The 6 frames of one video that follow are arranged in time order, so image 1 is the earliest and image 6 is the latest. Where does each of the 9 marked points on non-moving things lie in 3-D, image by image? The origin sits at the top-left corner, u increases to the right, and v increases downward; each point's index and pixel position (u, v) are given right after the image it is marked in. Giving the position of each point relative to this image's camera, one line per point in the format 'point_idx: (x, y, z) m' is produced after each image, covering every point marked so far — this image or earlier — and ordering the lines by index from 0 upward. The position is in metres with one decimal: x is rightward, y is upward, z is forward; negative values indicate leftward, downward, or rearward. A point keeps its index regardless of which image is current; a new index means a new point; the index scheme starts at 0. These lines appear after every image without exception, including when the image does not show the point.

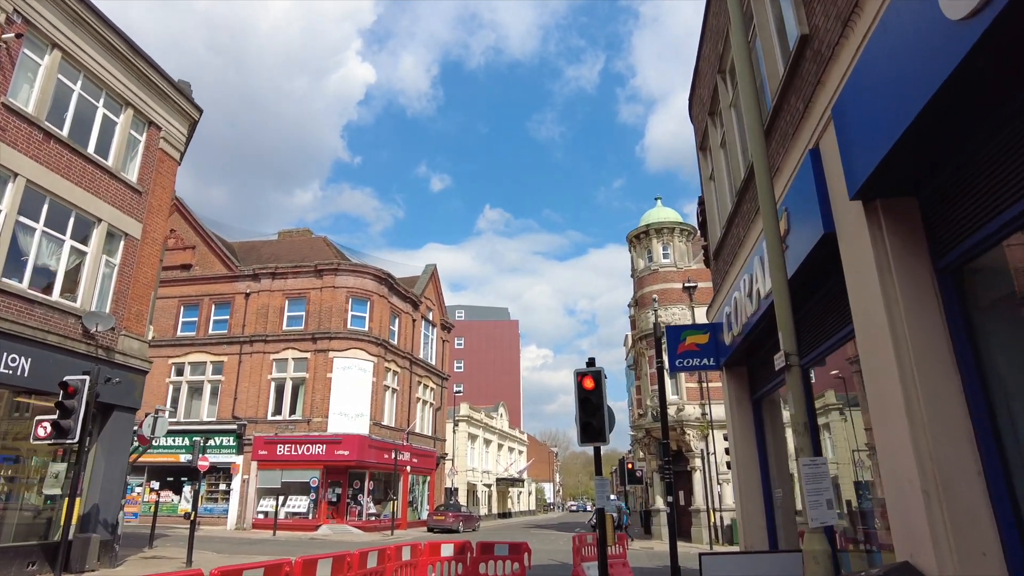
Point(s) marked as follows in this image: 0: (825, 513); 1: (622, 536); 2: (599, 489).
0: (+2.0, -1.4, +3.9) m
1: (+2.5, -5.6, +14.2) m
2: (+1.3, -2.9, +9.2) m
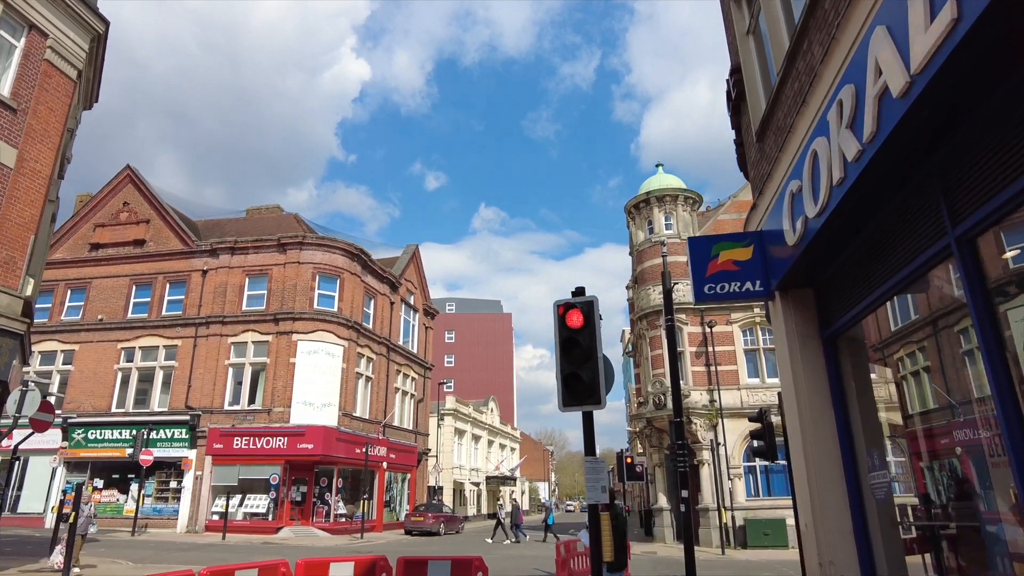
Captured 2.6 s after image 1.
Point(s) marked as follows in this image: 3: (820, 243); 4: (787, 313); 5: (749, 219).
0: (+1.5, -0.3, +1.0) m
1: (+2.0, -4.5, +11.2) m
2: (+0.8, -1.8, +6.2) m
3: (+2.7, +0.4, +5.4) m
4: (+2.9, -0.2, +6.5) m
5: (+2.6, +0.9, +7.0) m
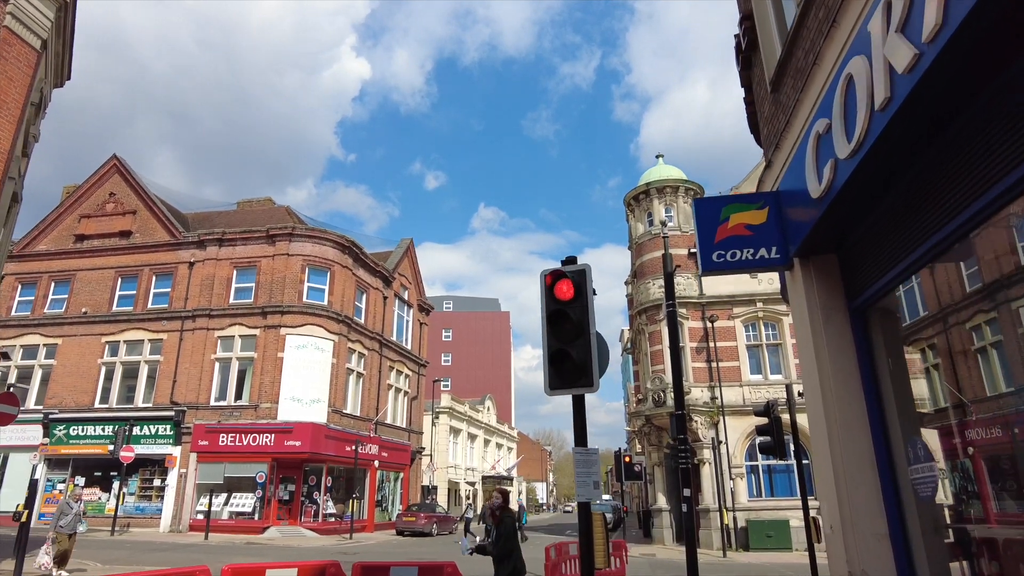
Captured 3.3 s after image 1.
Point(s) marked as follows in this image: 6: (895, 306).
0: (+1.3, 0.0, +0.2) m
1: (+1.8, -4.3, +10.4) m
2: (+0.6, -1.6, +5.5) m
3: (+2.5, +0.7, +4.7) m
4: (+2.7, 0.0, +5.7) m
5: (+2.5, +1.1, +6.2) m
6: (+3.1, -0.1, +5.0) m
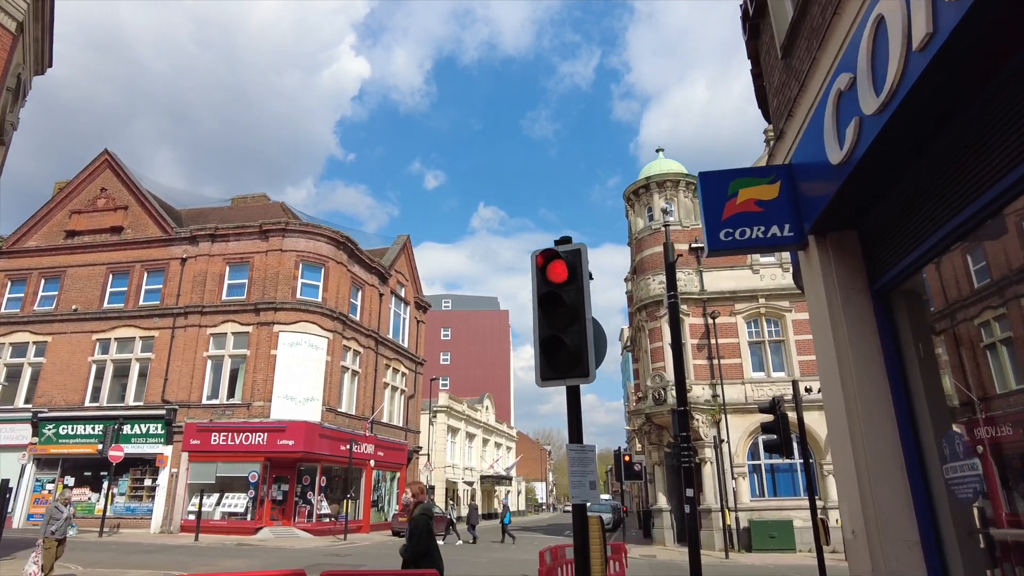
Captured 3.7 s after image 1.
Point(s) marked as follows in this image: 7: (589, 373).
0: (+1.2, +0.1, -0.3) m
1: (+1.7, -4.1, +10.0) m
2: (+0.5, -1.4, +5.0) m
3: (+2.4, +0.8, +4.2) m
4: (+2.6, +0.2, +5.2) m
5: (+2.4, +1.3, +5.7) m
6: (+3.0, 0.0, +4.6) m
7: (+0.6, -0.6, +4.6) m
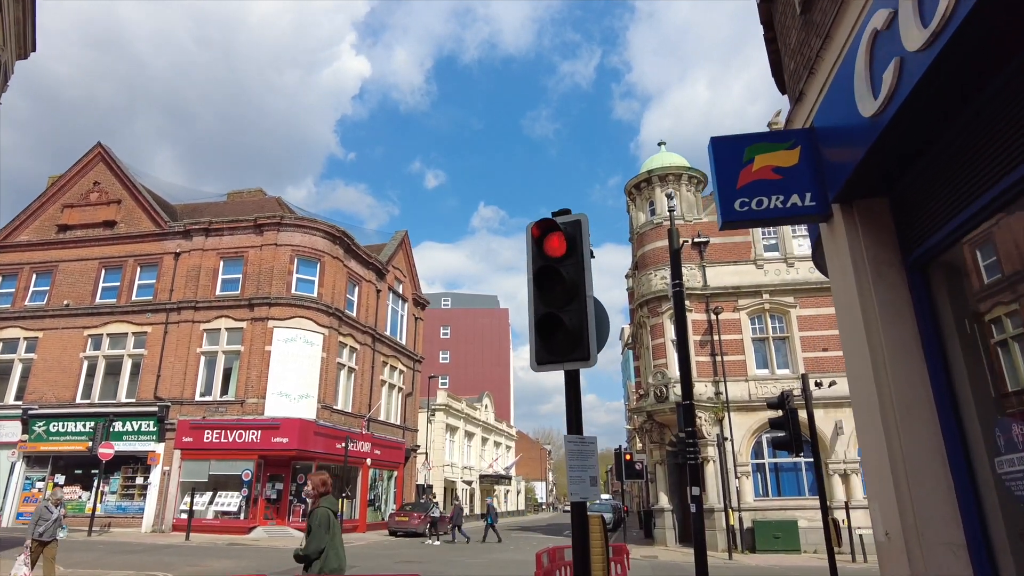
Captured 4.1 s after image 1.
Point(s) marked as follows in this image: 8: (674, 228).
0: (+1.2, +0.3, -0.7) m
1: (+1.6, -3.9, +9.5) m
2: (+0.4, -1.2, +4.5) m
3: (+2.4, +1.0, +3.7) m
4: (+2.6, +0.3, +4.7) m
5: (+2.3, +1.4, +5.3) m
6: (+2.9, +0.2, +4.1) m
7: (+0.5, -0.4, +4.1) m
8: (+2.6, +1.0, +10.1) m
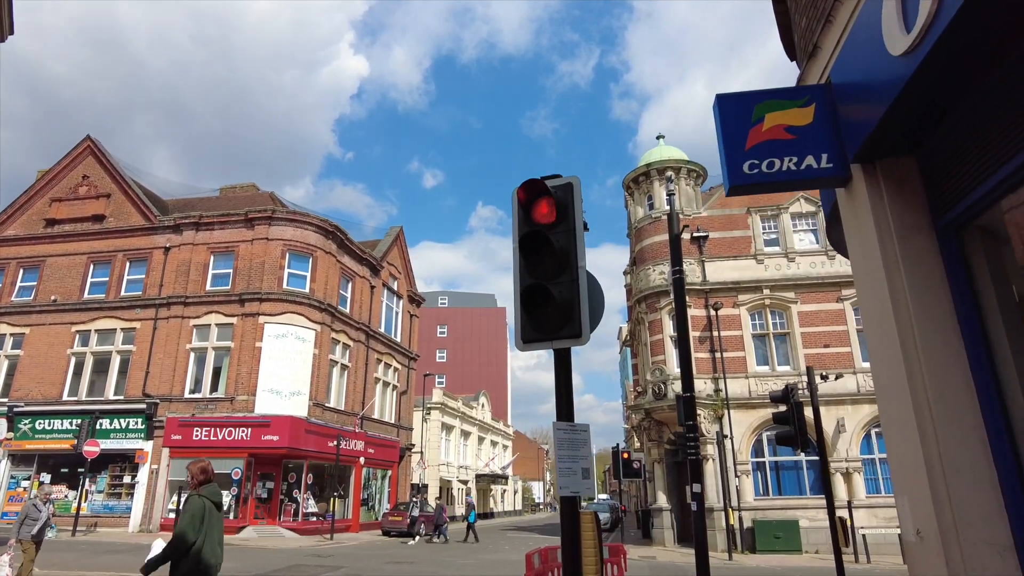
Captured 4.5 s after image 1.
0: (+1.1, +0.5, -1.2) m
1: (+1.5, -3.7, +9.1) m
2: (+0.3, -1.1, +4.1) m
3: (+2.3, +1.2, +3.3) m
4: (+2.5, +0.5, +4.3) m
5: (+2.2, +1.6, +4.8) m
6: (+2.8, +0.4, +3.7) m
7: (+0.4, -0.3, +3.7) m
8: (+2.5, +1.2, +9.7) m
